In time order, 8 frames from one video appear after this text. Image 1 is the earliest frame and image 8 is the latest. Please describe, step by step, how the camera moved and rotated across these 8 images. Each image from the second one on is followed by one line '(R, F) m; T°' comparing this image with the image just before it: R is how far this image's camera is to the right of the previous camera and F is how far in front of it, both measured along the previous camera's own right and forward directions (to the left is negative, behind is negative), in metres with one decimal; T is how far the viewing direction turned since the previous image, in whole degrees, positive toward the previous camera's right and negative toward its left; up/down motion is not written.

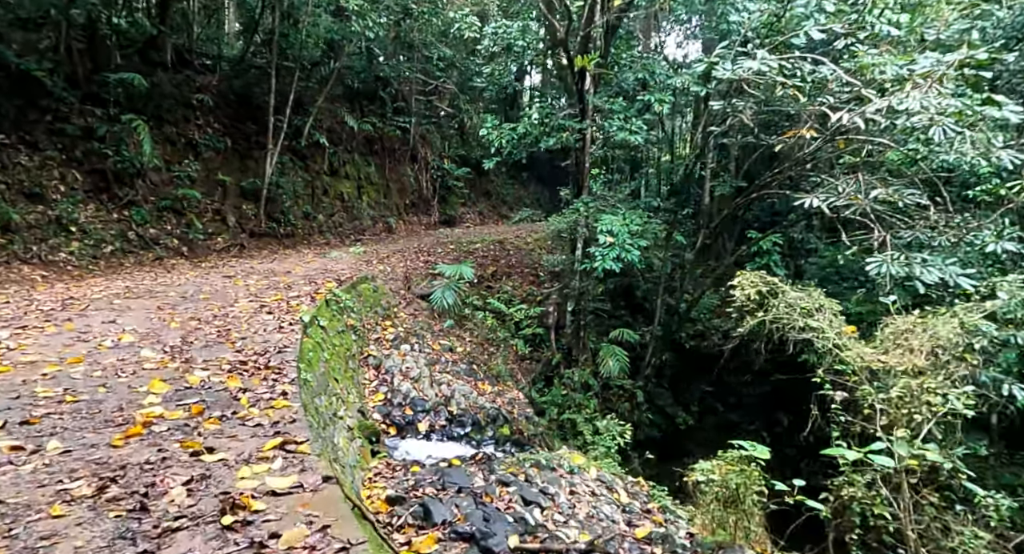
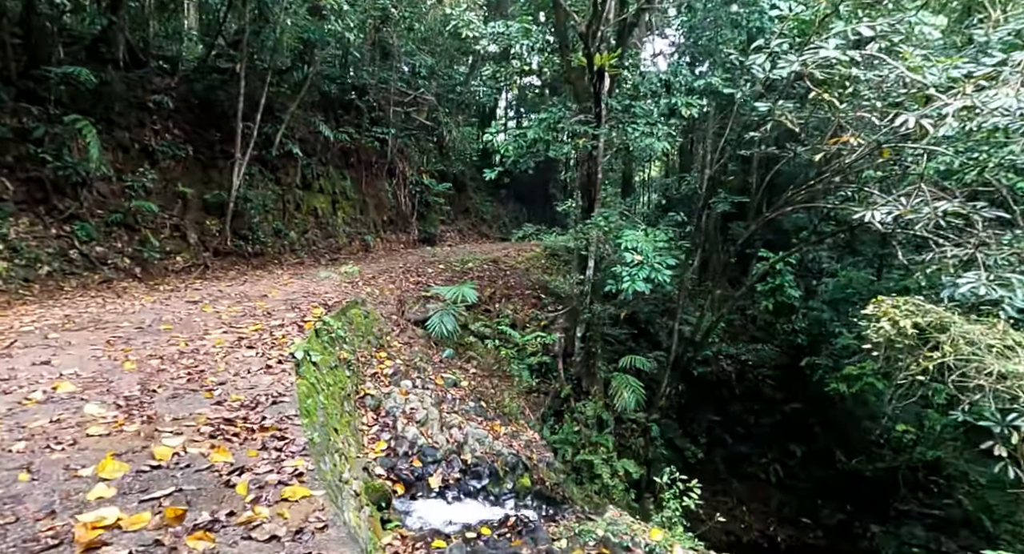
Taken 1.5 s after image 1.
(-0.6, +0.8) m; +4°
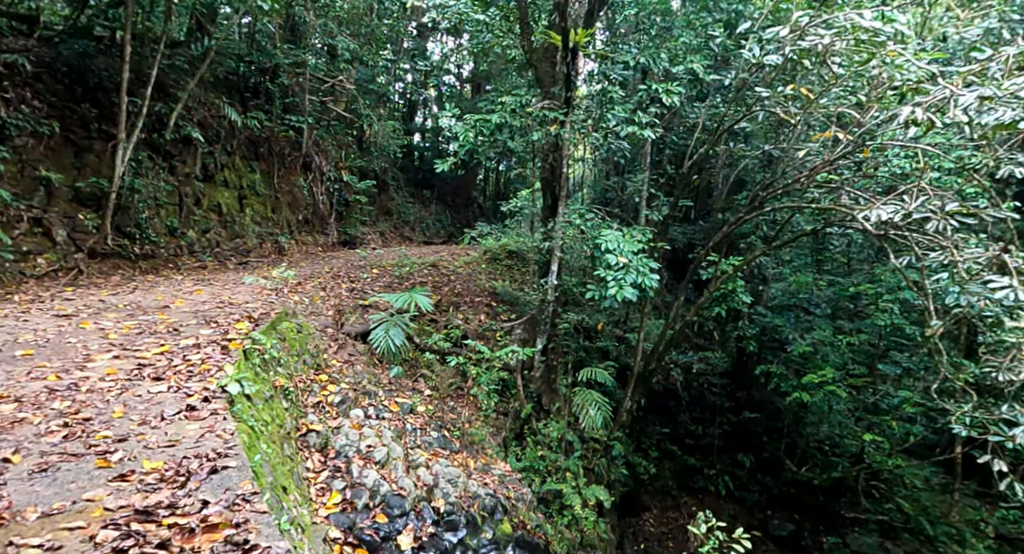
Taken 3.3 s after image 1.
(-0.6, +0.9) m; +10°
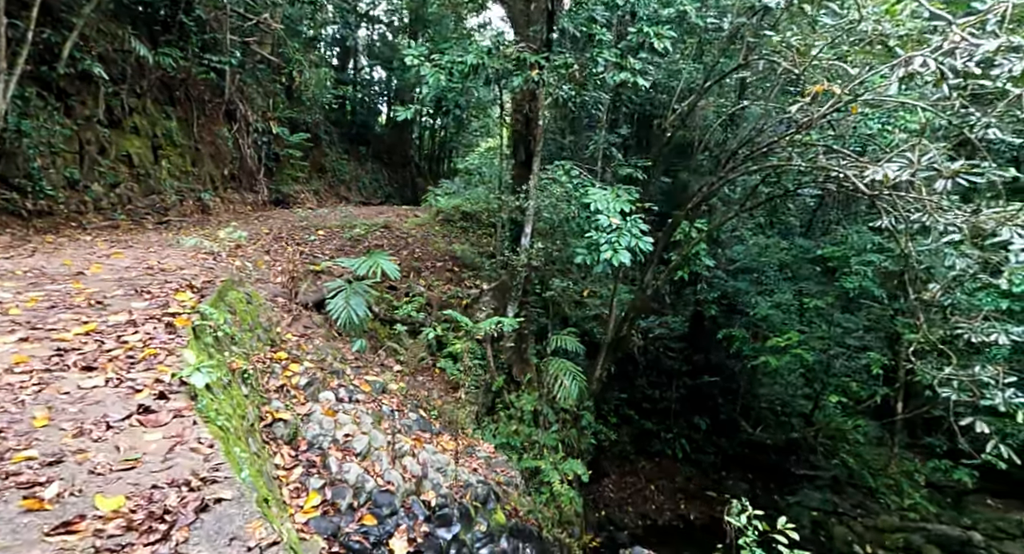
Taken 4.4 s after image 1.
(-0.5, +0.5) m; +7°
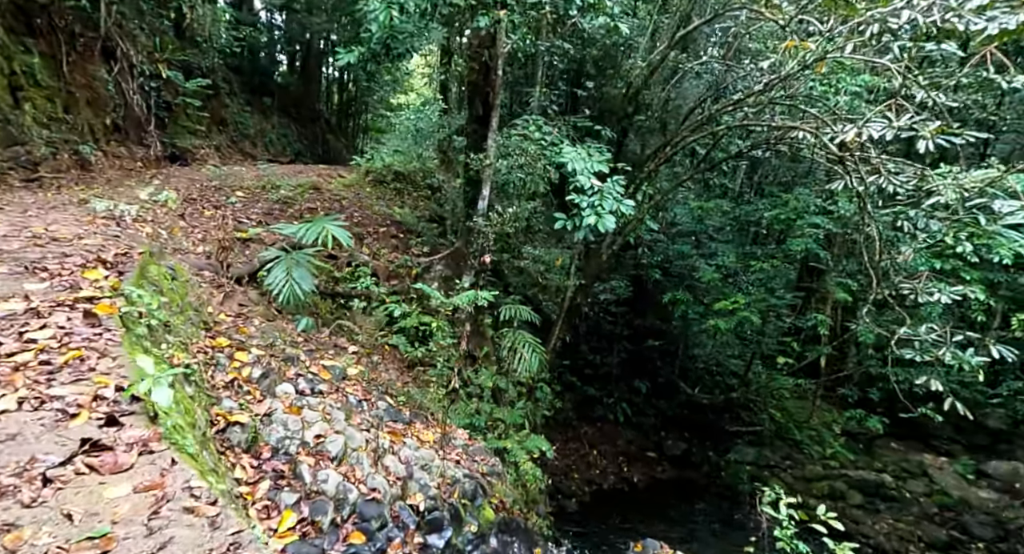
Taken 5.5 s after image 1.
(-0.5, +0.5) m; +9°
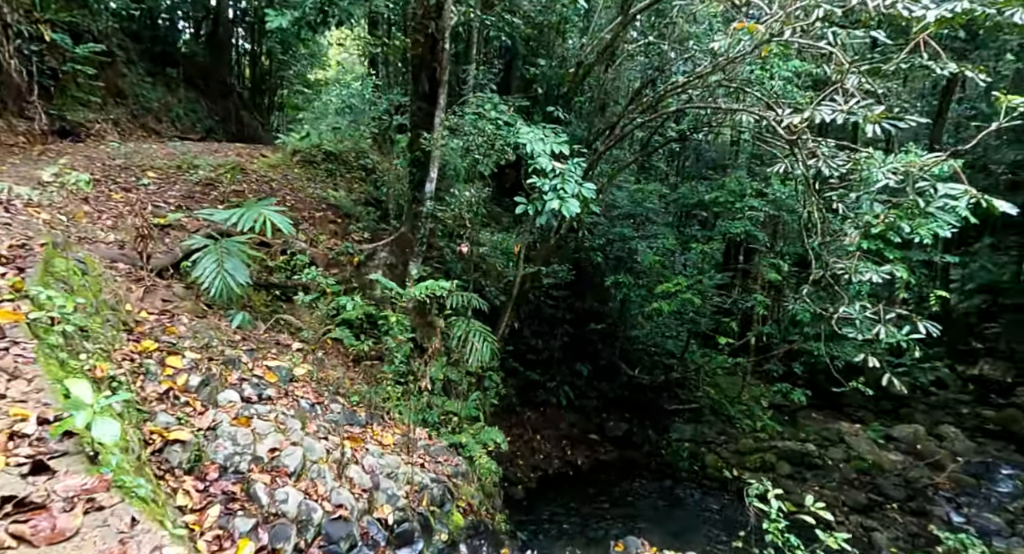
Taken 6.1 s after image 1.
(-0.3, +0.2) m; +8°
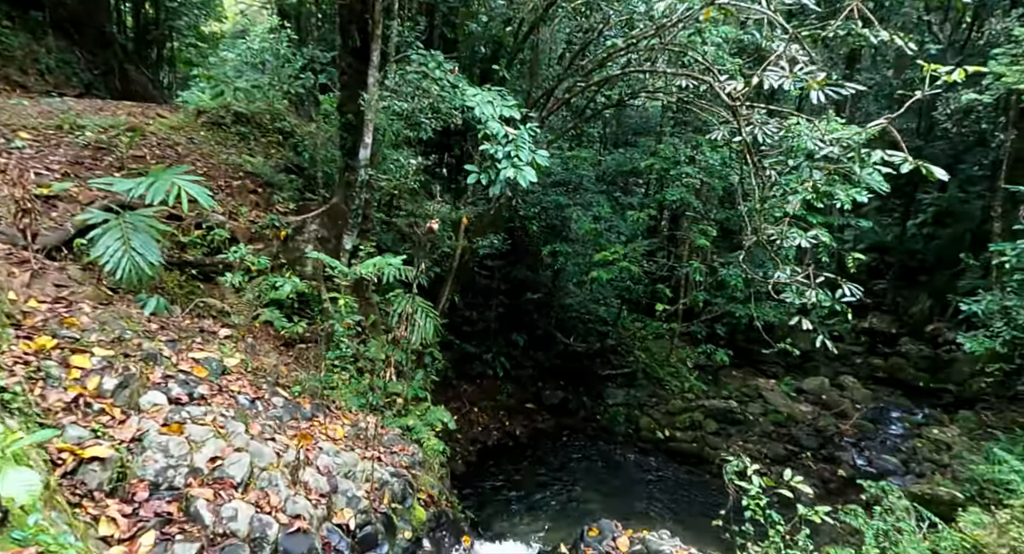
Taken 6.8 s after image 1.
(-0.2, +0.2) m; +8°
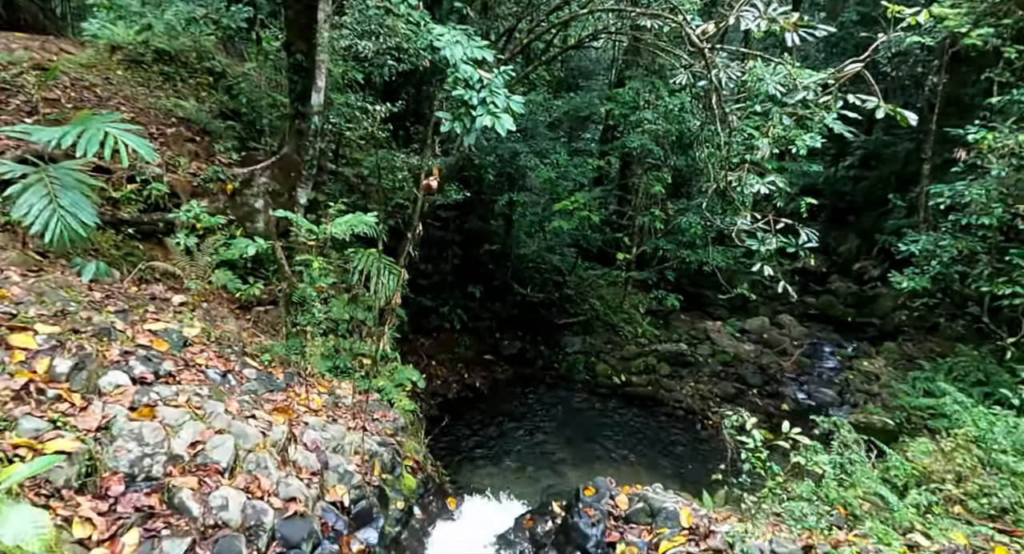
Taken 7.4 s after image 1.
(-0.3, +0.2) m; +6°
